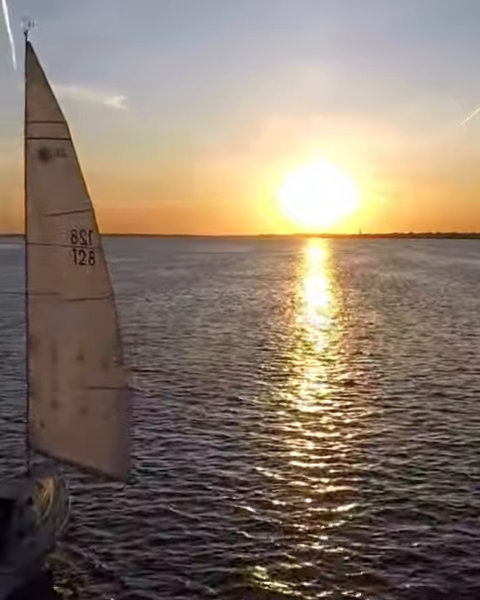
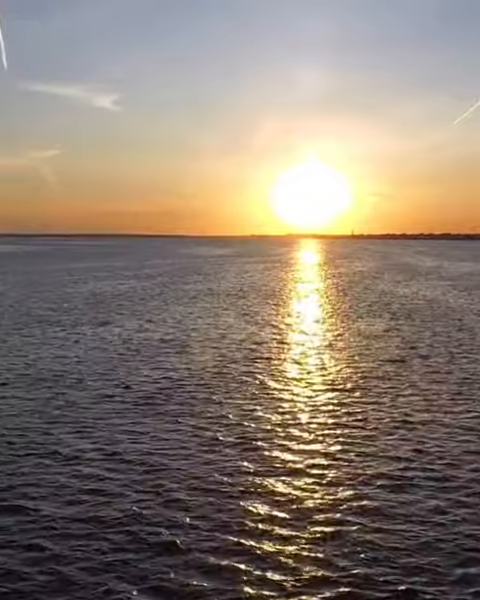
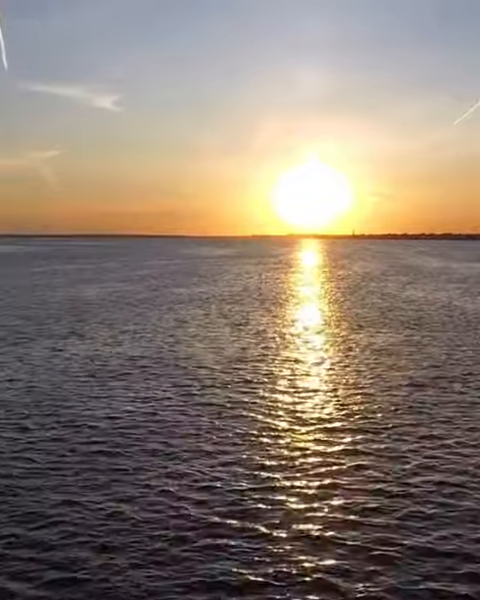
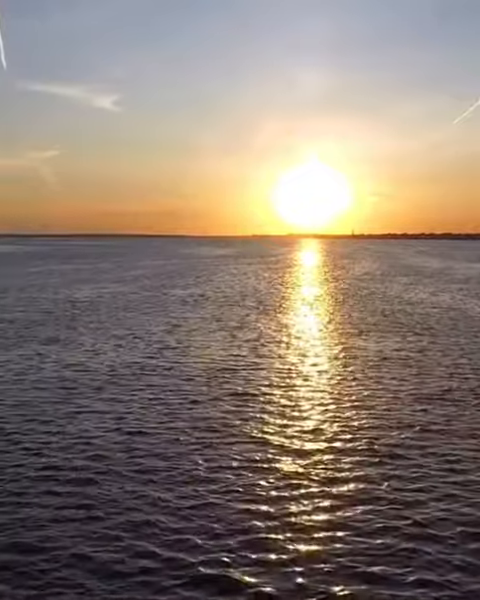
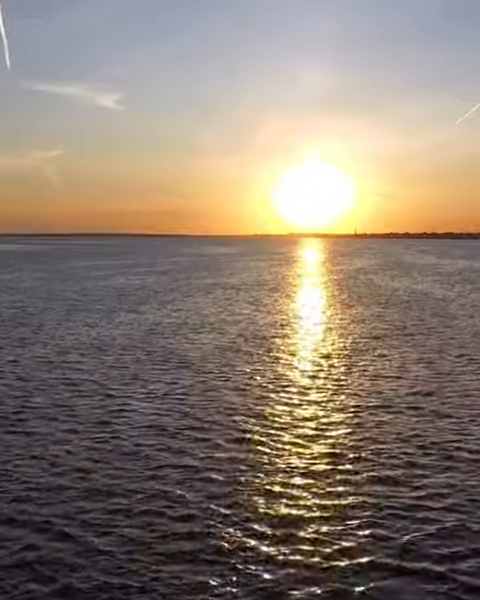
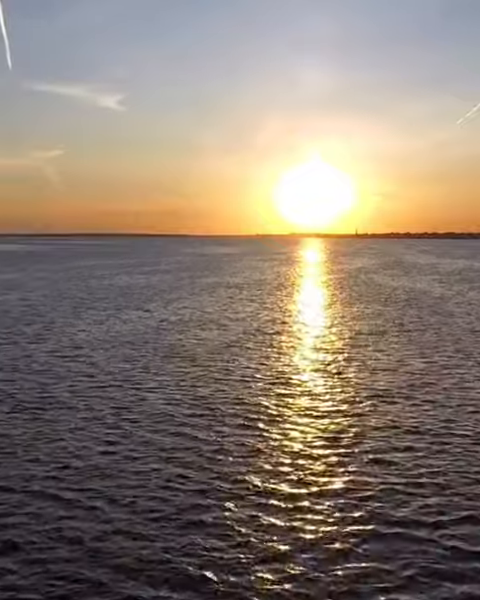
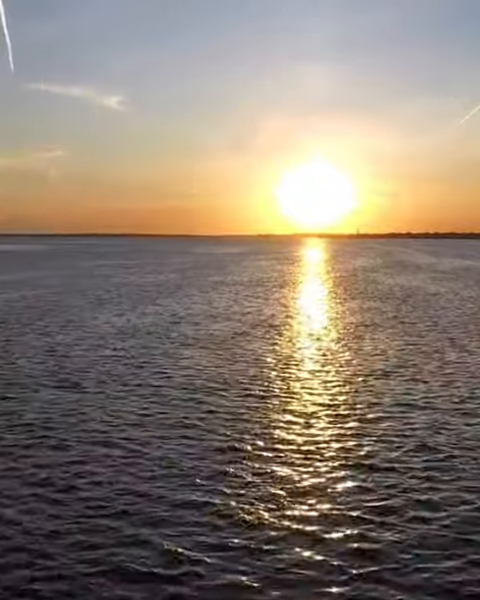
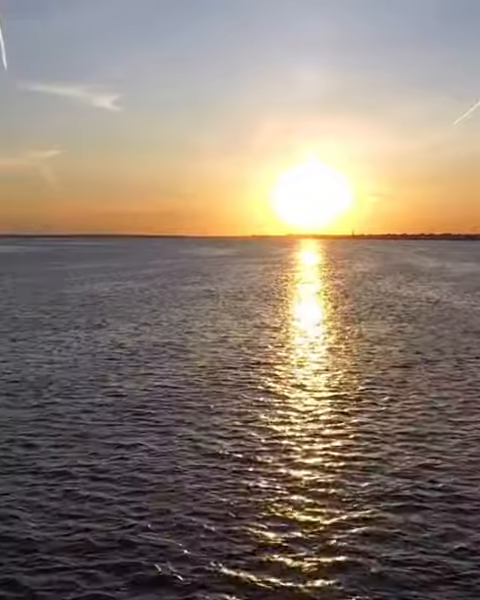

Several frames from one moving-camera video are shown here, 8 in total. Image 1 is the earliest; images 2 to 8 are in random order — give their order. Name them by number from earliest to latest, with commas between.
7, 6, 5, 2, 8, 3, 4
